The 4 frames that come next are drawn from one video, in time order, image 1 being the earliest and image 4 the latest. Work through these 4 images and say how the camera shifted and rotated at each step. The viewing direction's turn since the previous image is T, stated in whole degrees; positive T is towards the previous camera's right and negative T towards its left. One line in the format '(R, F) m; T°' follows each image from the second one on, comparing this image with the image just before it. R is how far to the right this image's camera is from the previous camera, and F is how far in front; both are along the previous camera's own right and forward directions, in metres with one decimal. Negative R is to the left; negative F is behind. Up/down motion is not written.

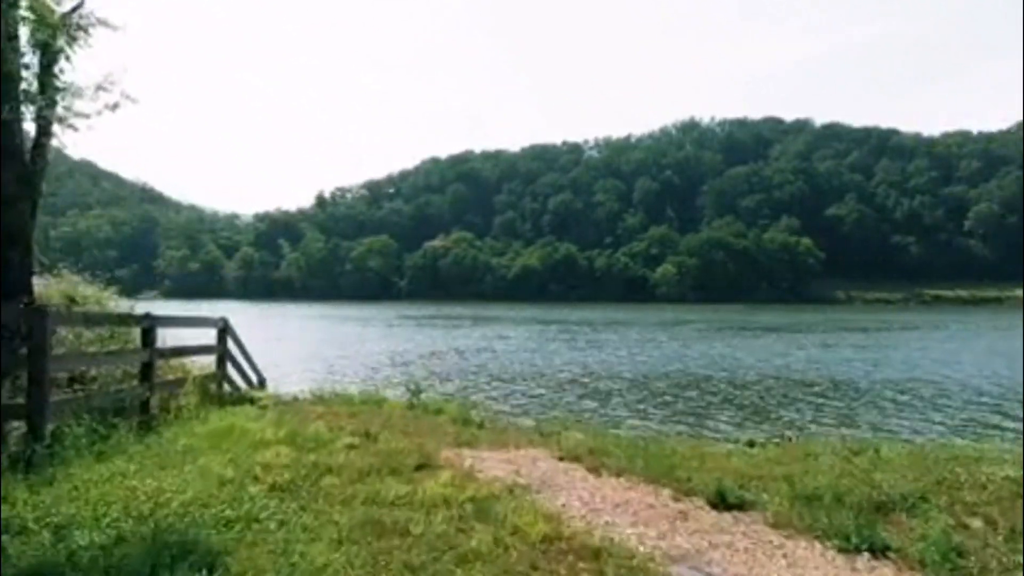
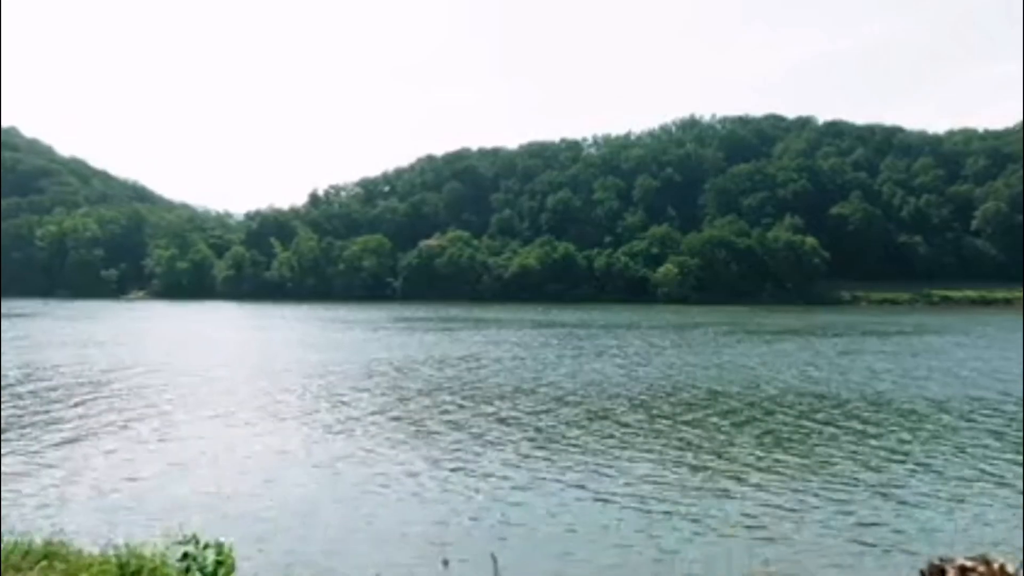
(0.0, +2.6) m; 0°
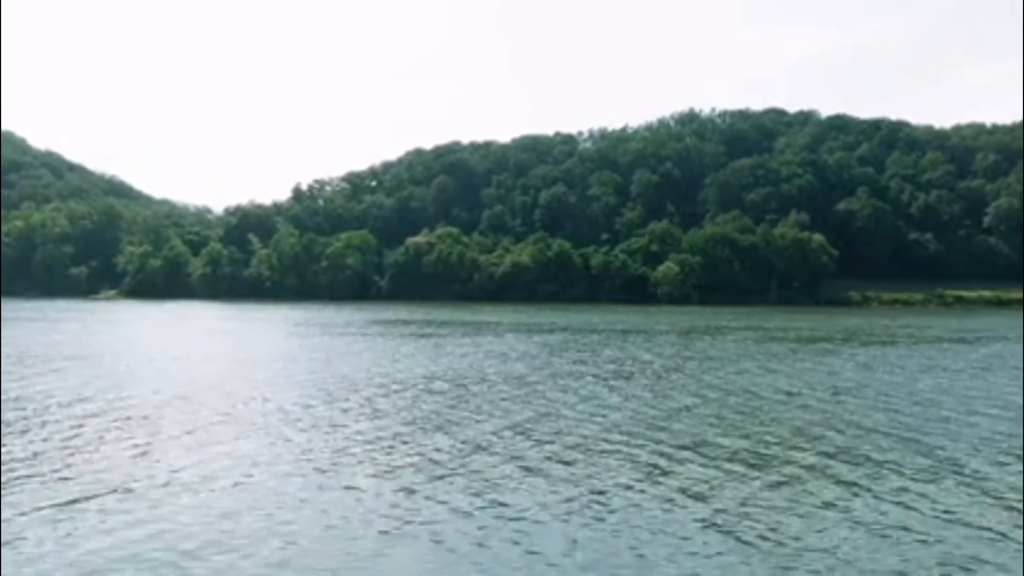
(+0.1, +5.0) m; 0°
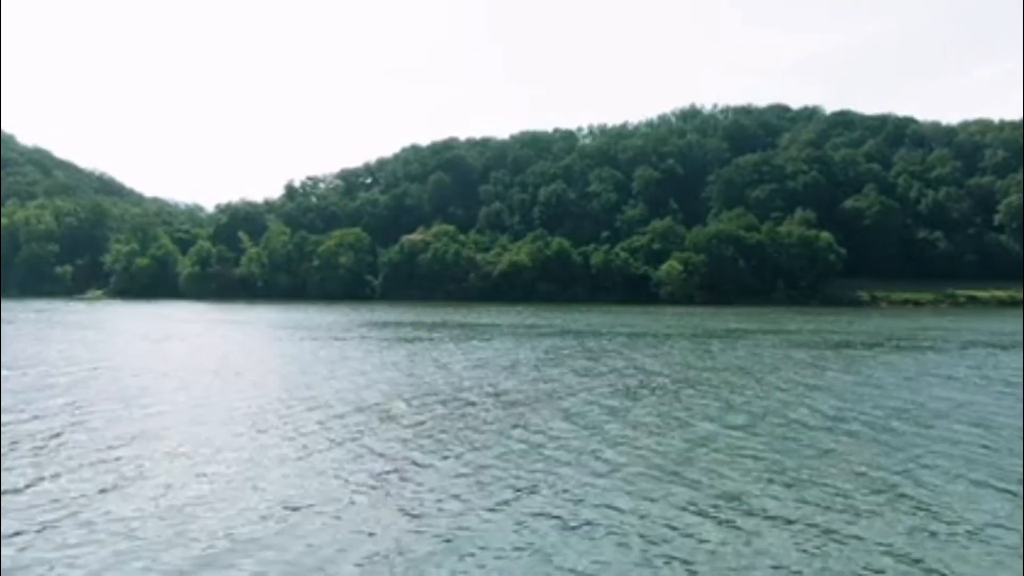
(+0.1, +2.8) m; 0°
